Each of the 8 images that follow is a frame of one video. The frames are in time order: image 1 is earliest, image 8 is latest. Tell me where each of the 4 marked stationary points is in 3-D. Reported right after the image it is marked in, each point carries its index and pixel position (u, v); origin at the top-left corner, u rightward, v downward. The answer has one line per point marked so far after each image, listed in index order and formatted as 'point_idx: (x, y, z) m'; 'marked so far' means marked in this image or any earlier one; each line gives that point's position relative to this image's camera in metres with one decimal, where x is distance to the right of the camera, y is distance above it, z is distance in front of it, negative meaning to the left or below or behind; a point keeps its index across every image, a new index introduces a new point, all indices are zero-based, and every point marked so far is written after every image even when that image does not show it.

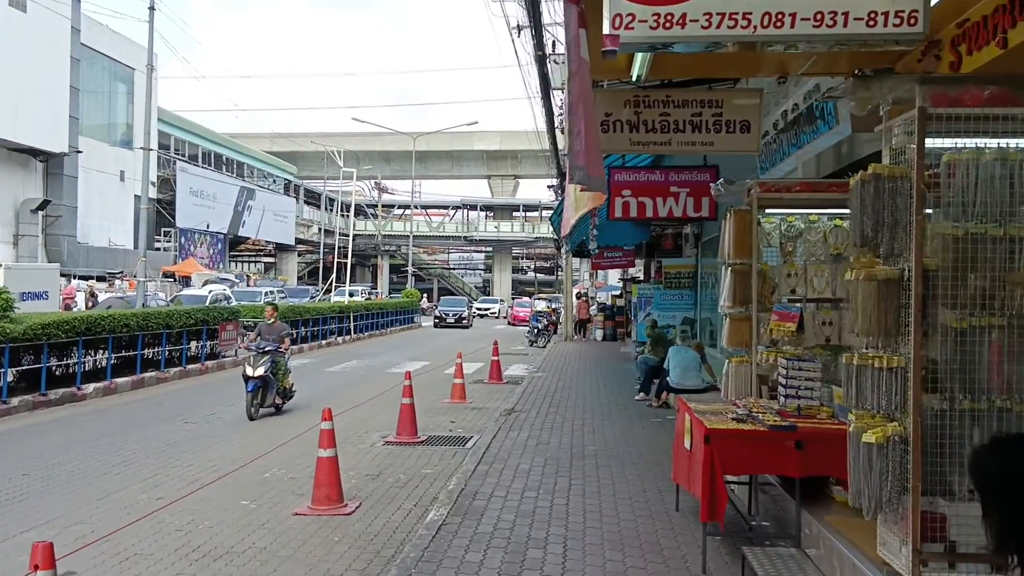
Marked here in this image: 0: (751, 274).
0: (+1.7, +0.1, +6.6) m
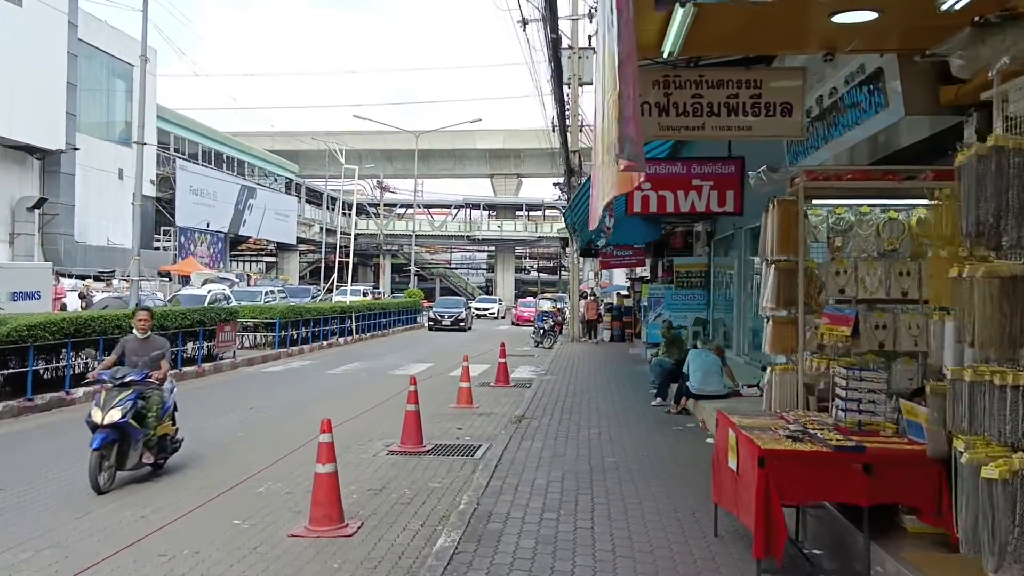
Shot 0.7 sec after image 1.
0: (+1.8, +0.1, +5.9) m
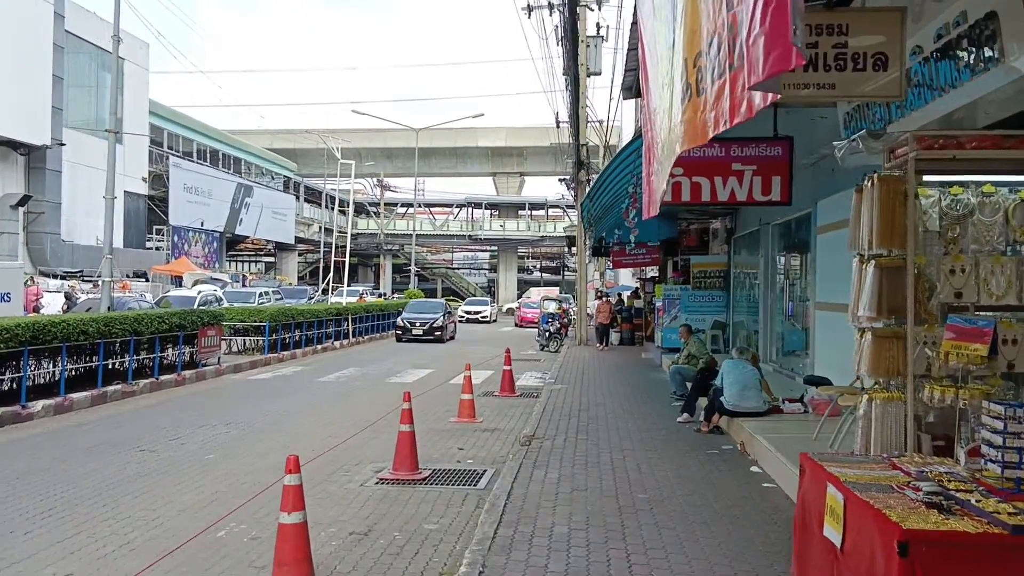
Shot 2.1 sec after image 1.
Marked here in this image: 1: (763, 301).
0: (+1.9, +0.1, +4.6) m
1: (+4.3, -0.2, +15.9) m
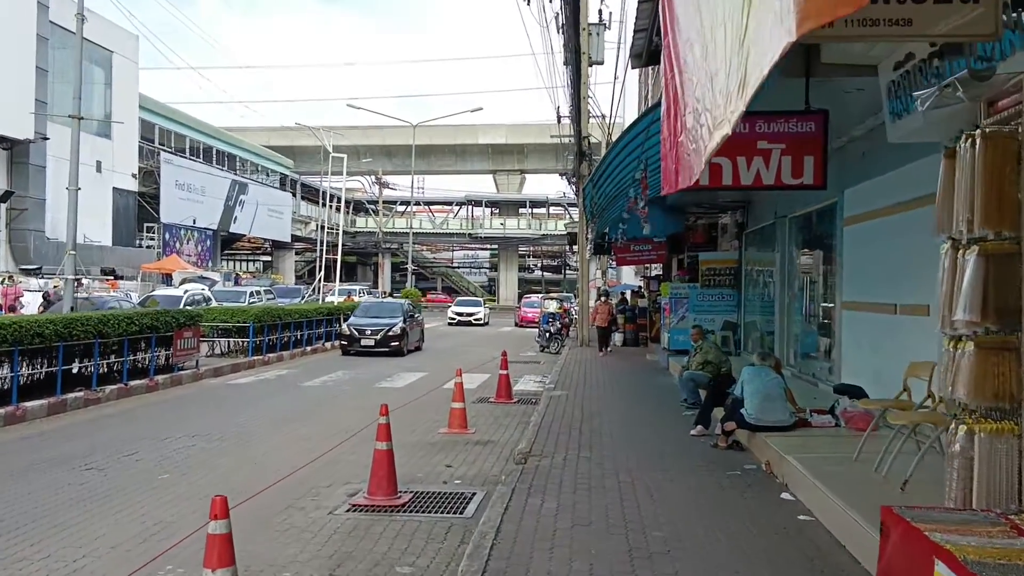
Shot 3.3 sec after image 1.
0: (+1.8, +0.1, +3.5) m
1: (+4.2, -0.2, +14.8) m
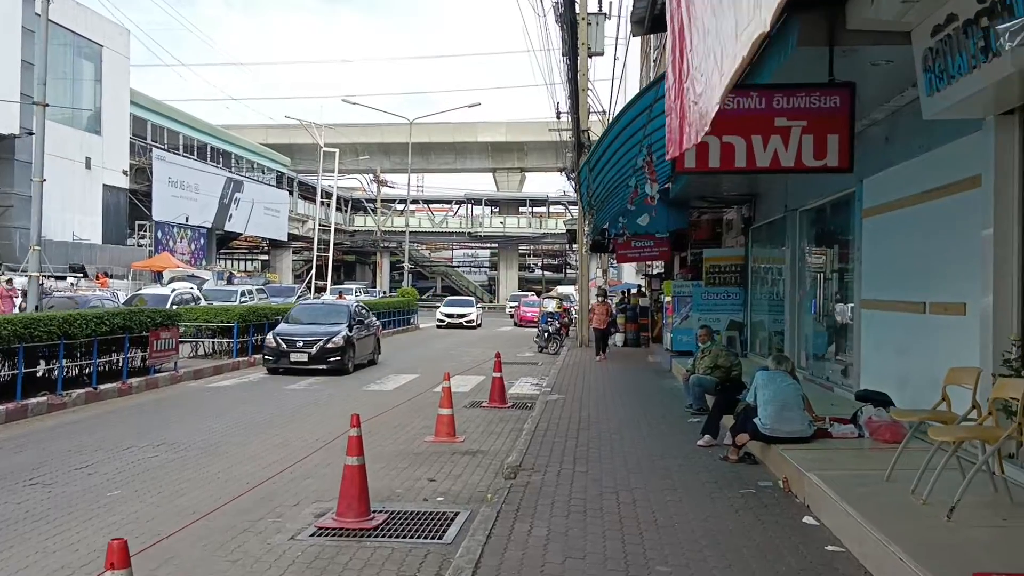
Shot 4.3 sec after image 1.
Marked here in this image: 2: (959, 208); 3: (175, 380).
0: (+1.7, +0.1, +2.6) m
1: (+4.2, -0.2, +14.0) m
2: (+3.6, +0.6, +7.4) m
3: (-5.8, -1.6, +15.8) m
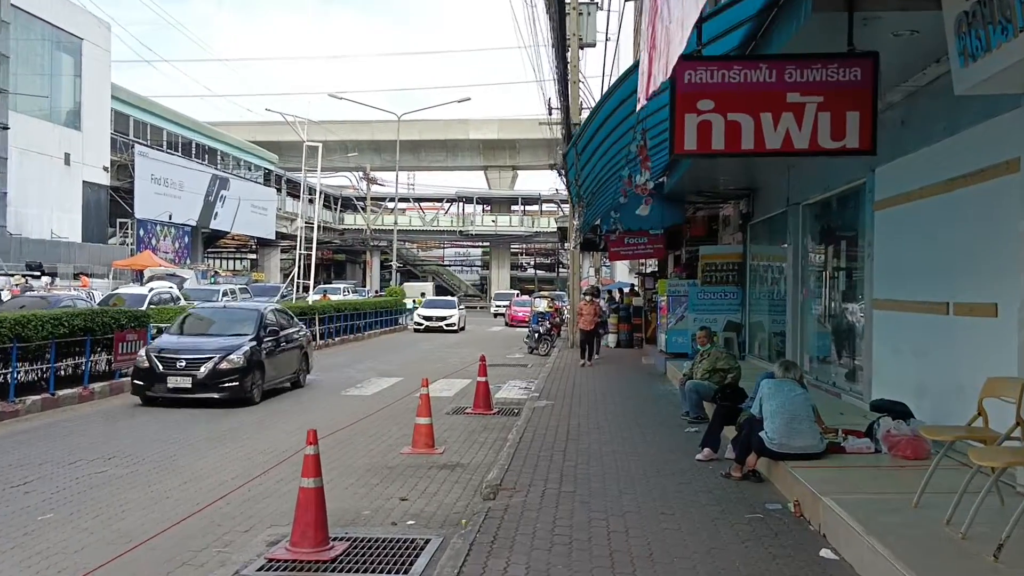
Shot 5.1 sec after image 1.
0: (+1.6, +0.1, +1.9) m
1: (+3.9, -0.1, +13.2) m
2: (+3.4, +0.6, +6.6) m
3: (-6.0, -1.5, +15.0) m
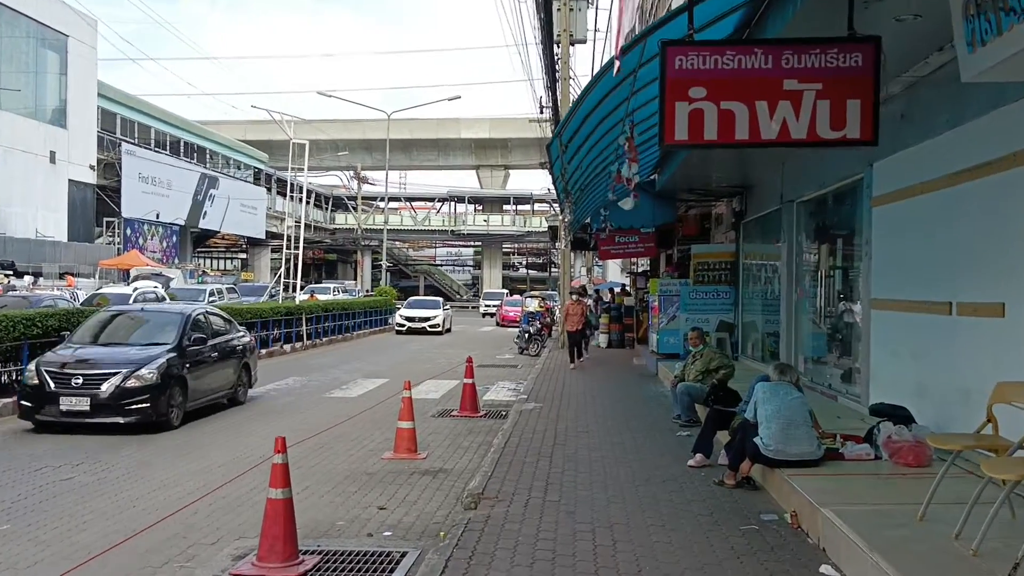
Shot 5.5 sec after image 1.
0: (+1.5, +0.1, +1.5) m
1: (+3.8, -0.1, +12.9) m
2: (+3.3, +0.7, +6.3) m
3: (-6.2, -1.5, +14.6) m
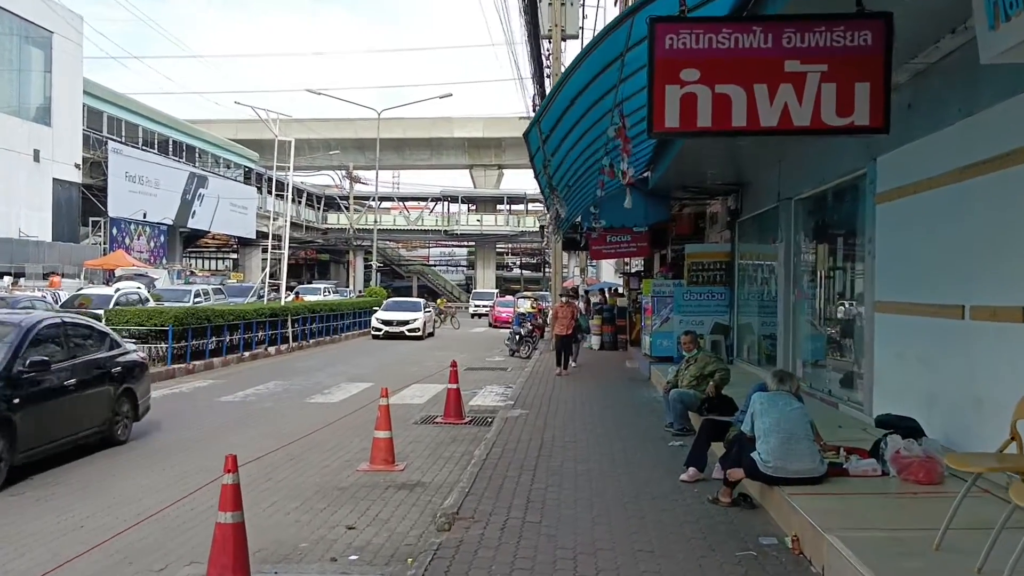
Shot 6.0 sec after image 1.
0: (+1.4, +0.1, +1.0) m
1: (+3.6, -0.1, +12.4) m
2: (+3.1, +0.6, +5.8) m
3: (-6.4, -1.6, +14.1) m
